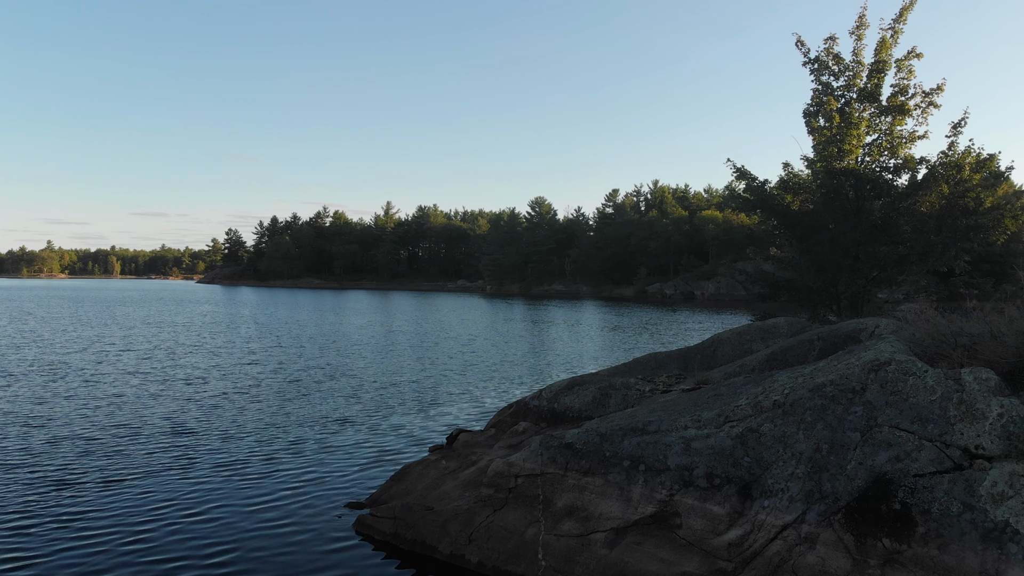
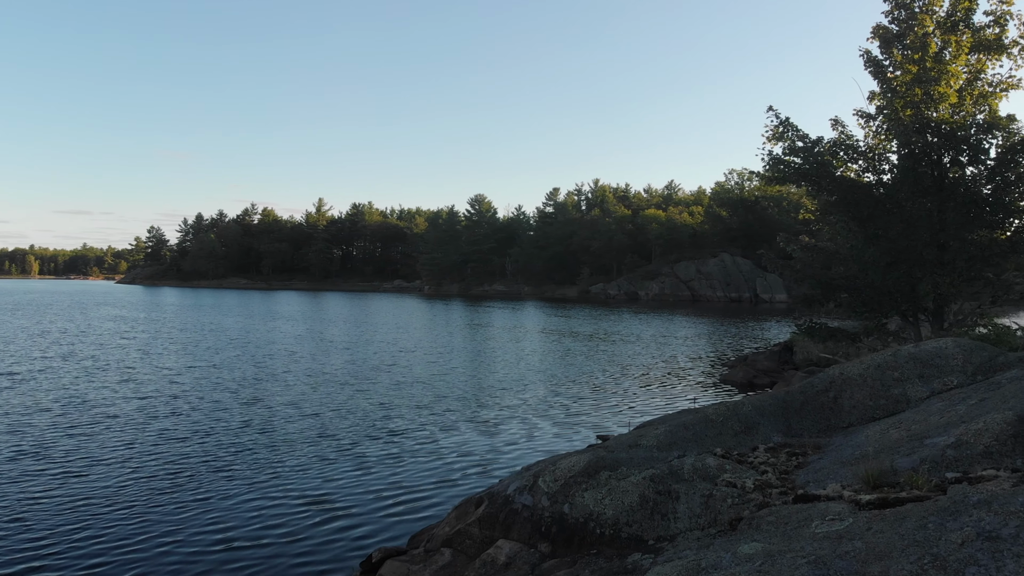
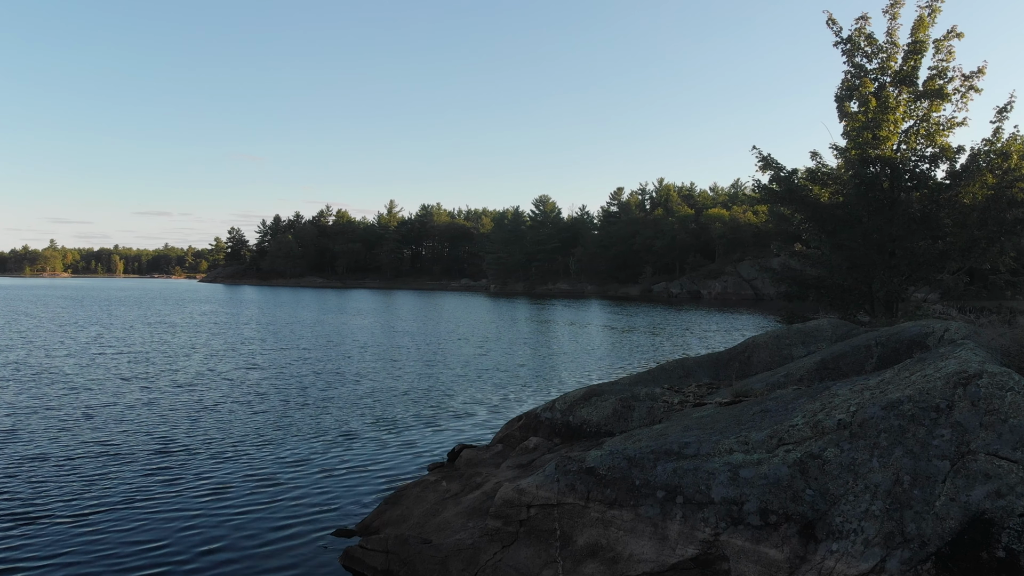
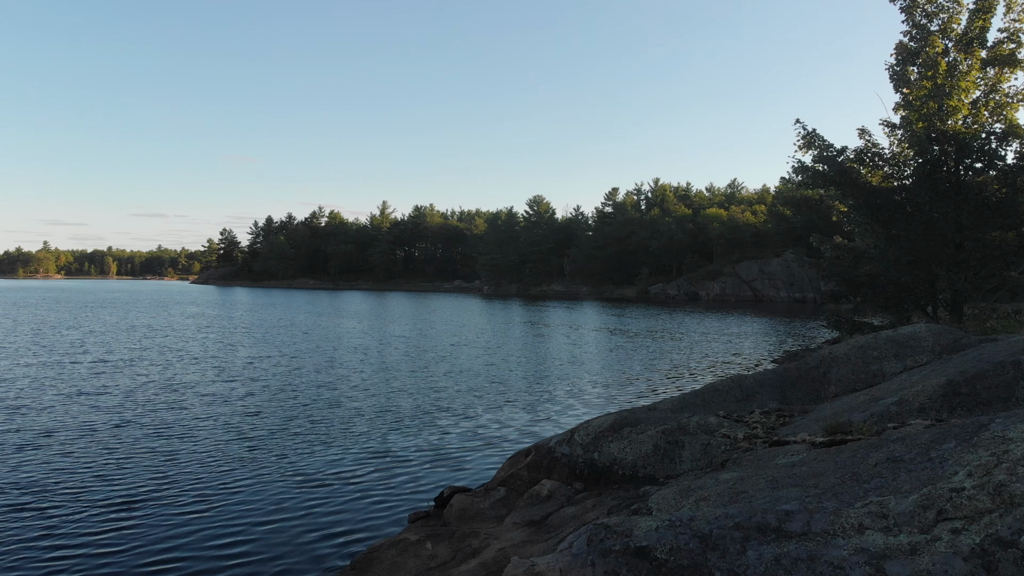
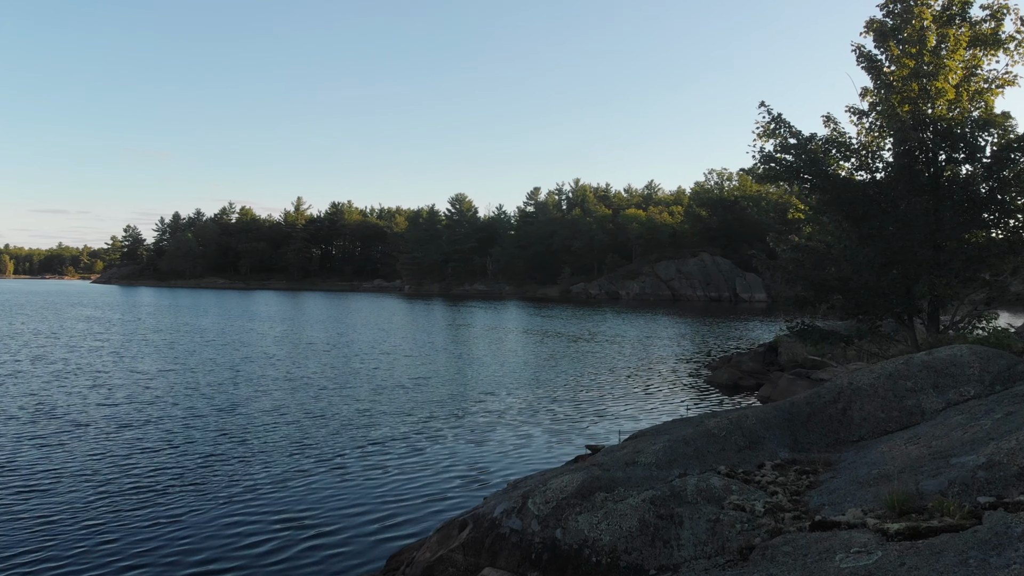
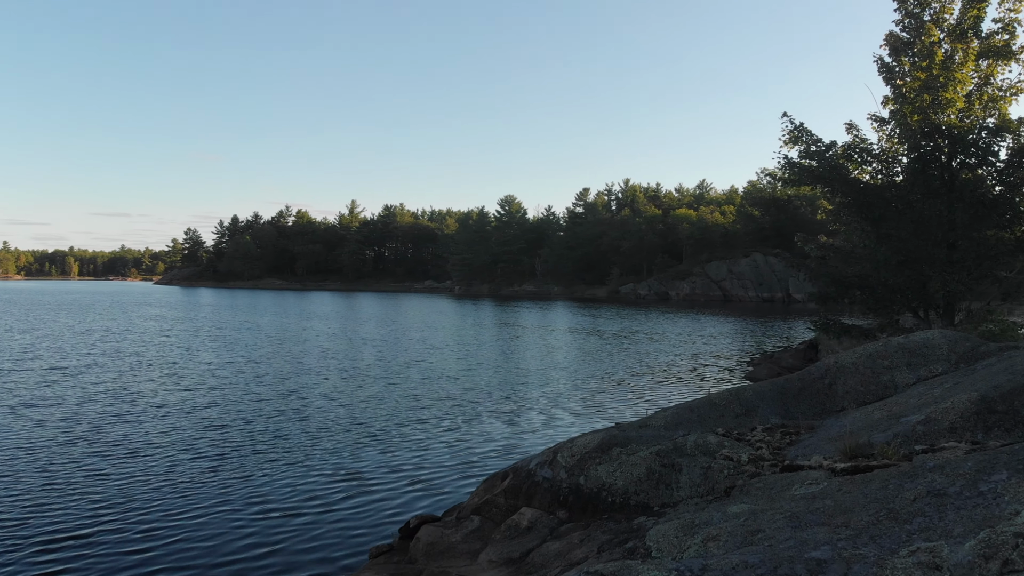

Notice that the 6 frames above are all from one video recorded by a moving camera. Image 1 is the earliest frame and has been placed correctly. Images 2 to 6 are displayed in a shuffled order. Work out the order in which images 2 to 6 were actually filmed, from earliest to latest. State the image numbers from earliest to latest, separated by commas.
3, 4, 6, 2, 5
